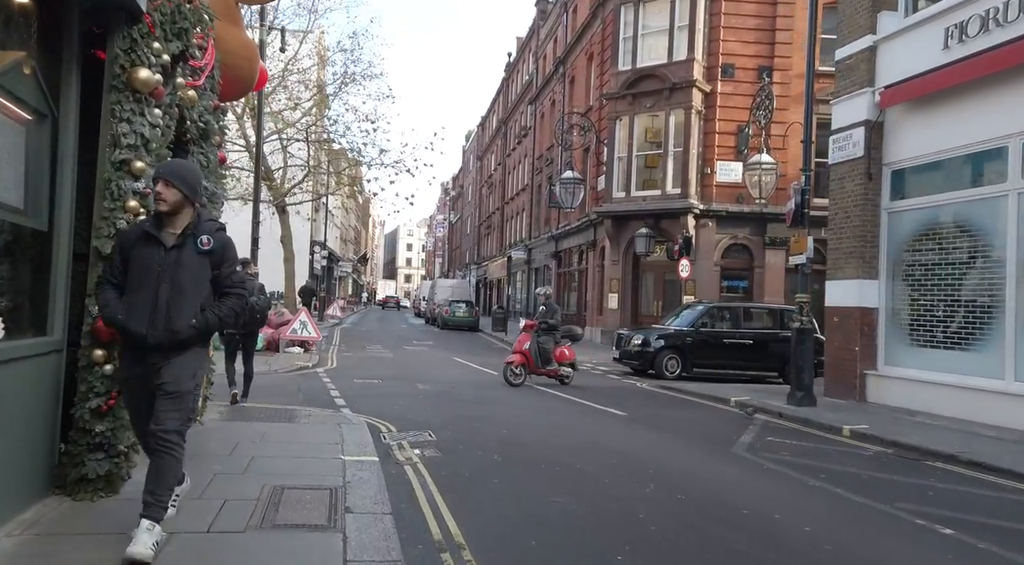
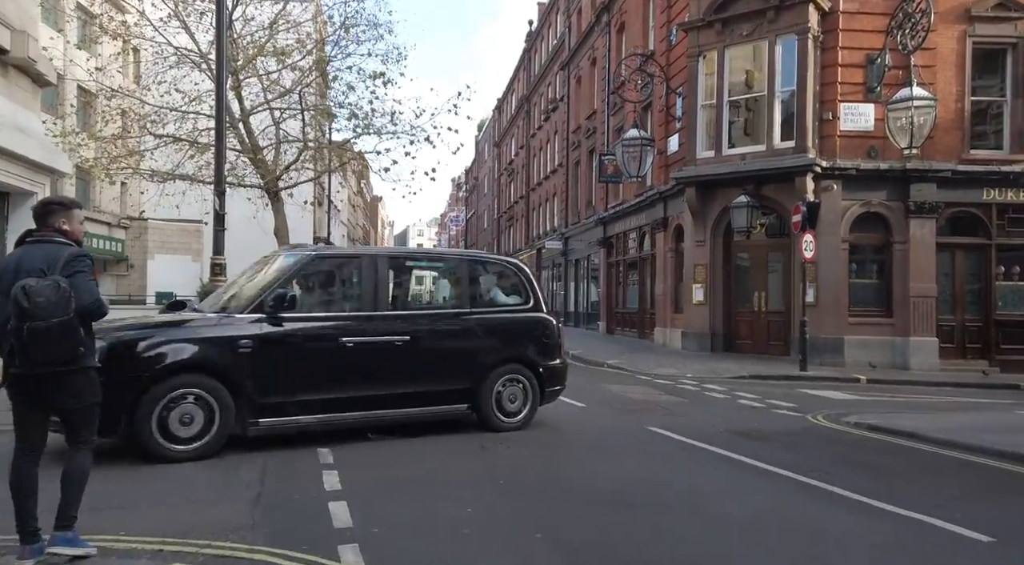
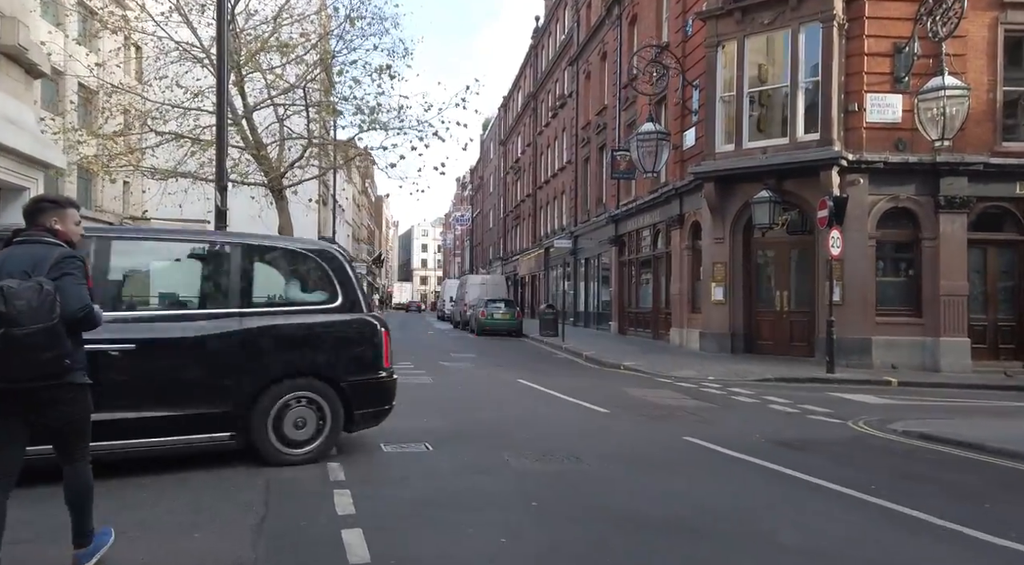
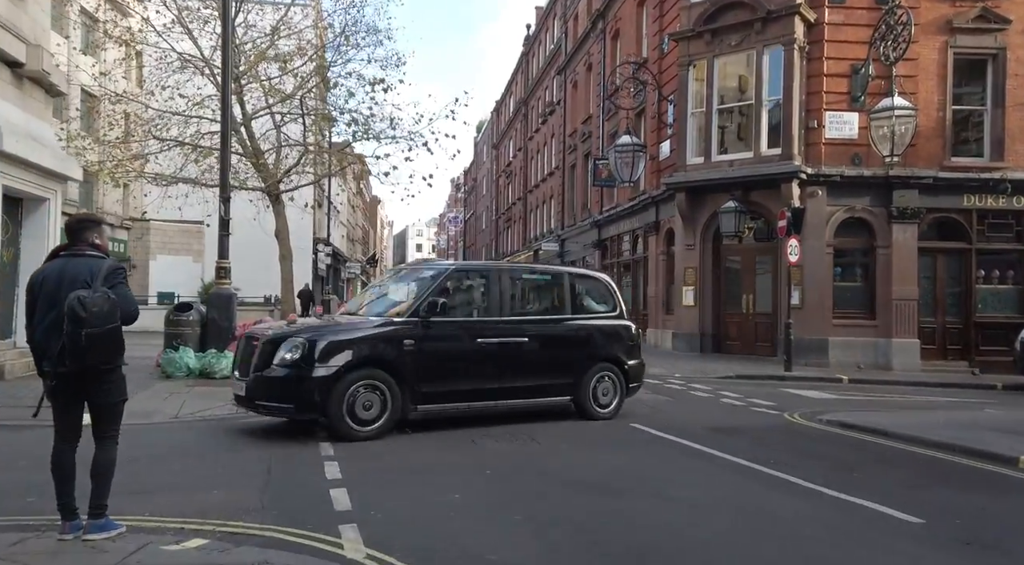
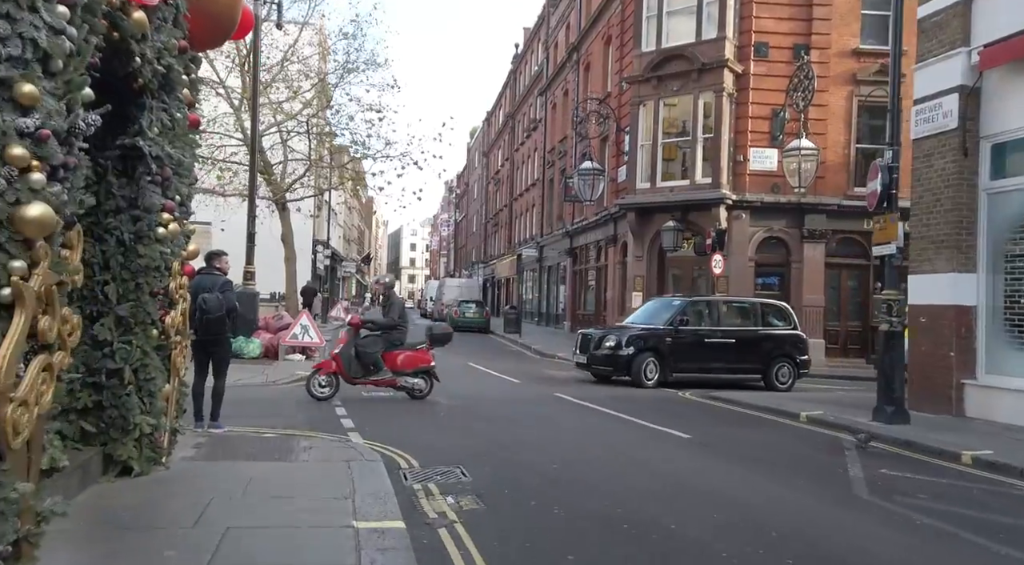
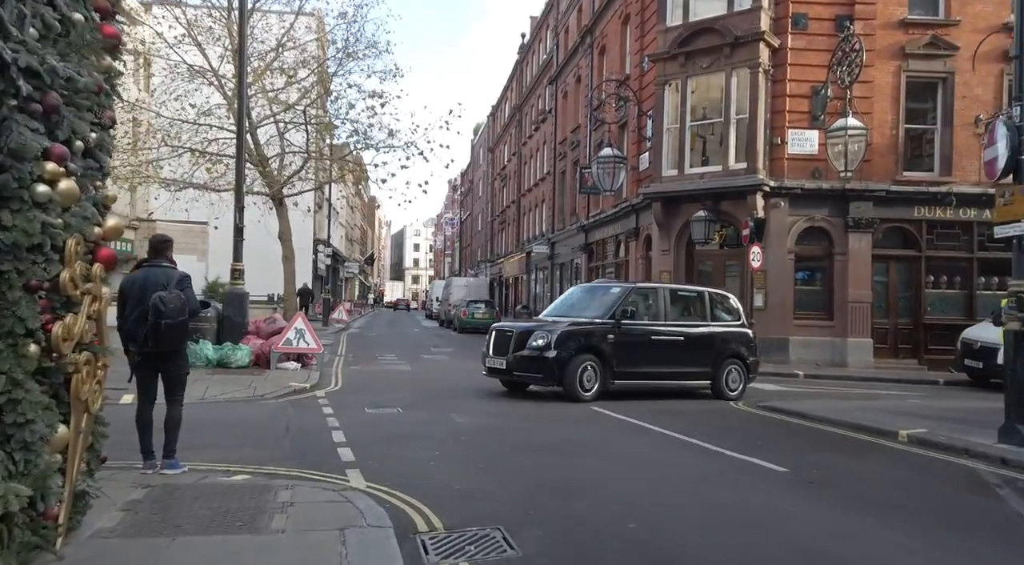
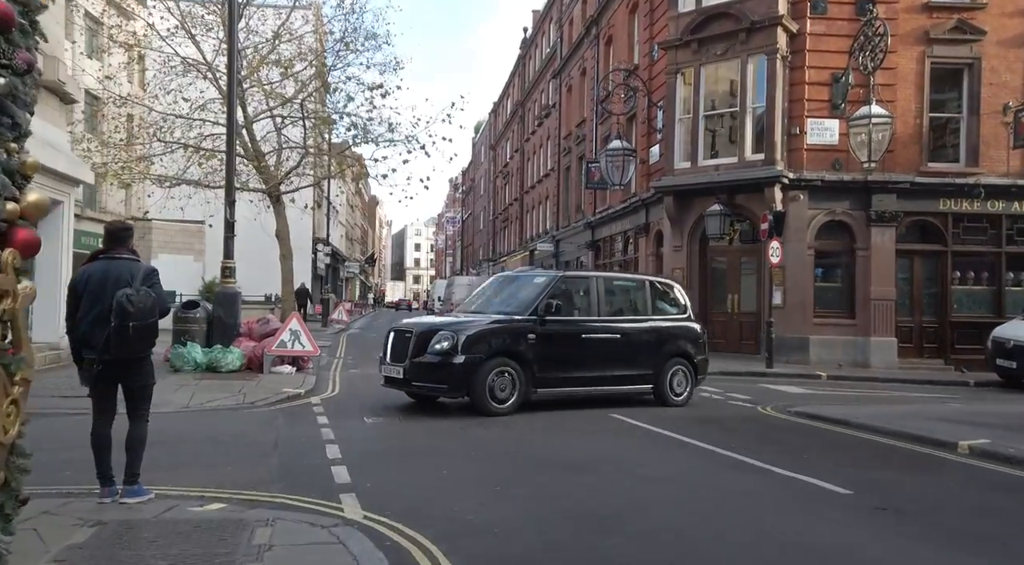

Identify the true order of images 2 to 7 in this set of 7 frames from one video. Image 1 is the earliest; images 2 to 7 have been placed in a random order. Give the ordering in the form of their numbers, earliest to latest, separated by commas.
5, 6, 7, 4, 2, 3
